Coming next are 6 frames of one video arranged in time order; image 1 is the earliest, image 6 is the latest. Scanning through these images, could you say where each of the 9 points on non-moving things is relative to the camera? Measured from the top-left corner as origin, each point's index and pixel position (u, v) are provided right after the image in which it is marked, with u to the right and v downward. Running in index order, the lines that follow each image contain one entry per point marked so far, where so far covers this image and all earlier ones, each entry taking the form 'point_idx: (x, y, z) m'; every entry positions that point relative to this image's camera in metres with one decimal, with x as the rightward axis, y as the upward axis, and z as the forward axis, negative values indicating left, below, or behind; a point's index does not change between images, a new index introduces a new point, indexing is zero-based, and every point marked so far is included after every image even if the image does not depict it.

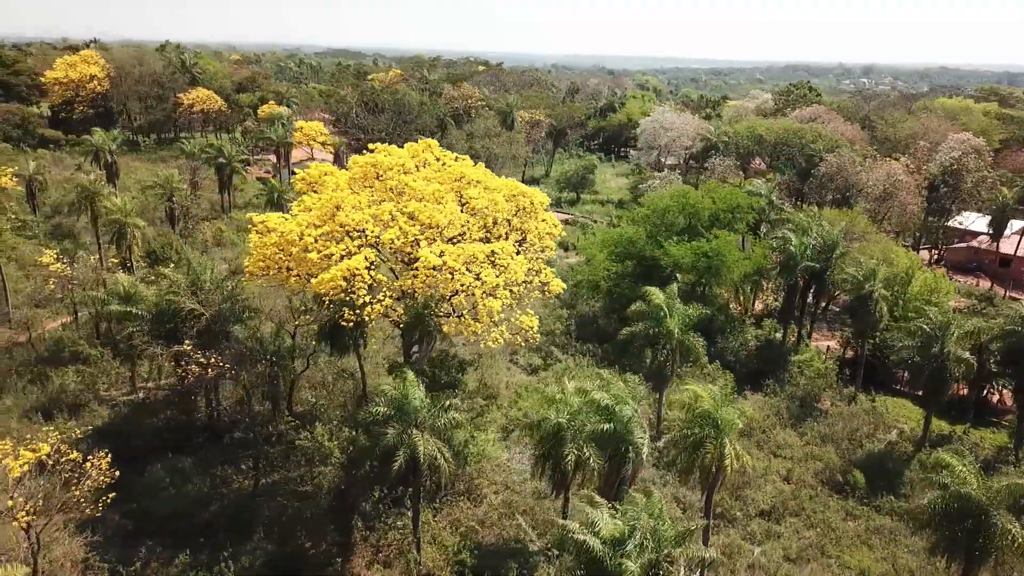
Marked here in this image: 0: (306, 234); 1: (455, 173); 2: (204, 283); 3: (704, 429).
0: (-5.4, +1.4, +16.2) m
1: (-1.7, +3.4, +18.0) m
2: (-9.4, +0.2, +18.5) m
3: (+4.6, -3.3, +14.4) m
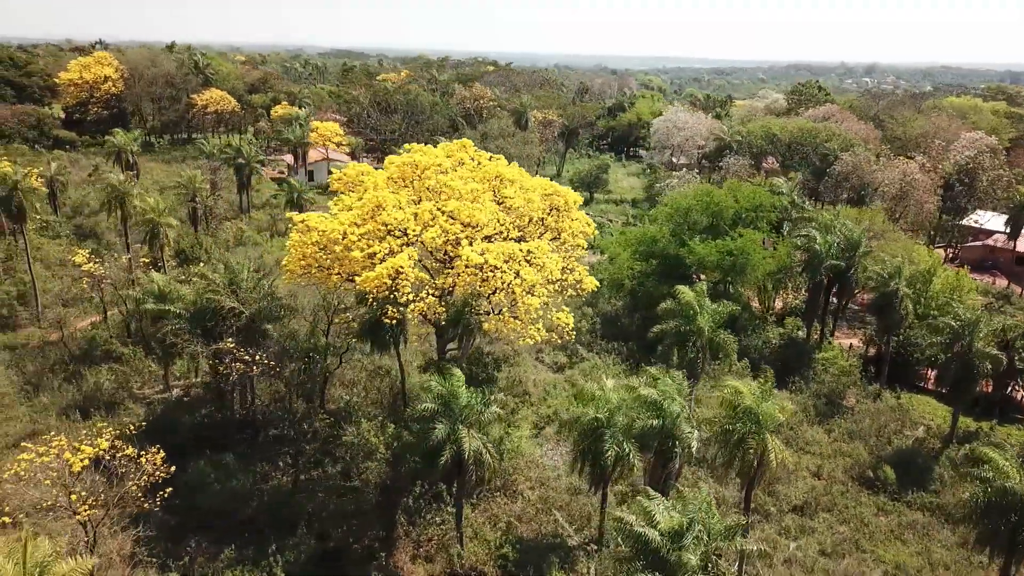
0: (-4.4, +1.5, +16.3) m
1: (-0.6, +3.5, +18.1) m
2: (-8.3, +0.2, +18.7) m
3: (+5.7, -3.3, +14.6) m
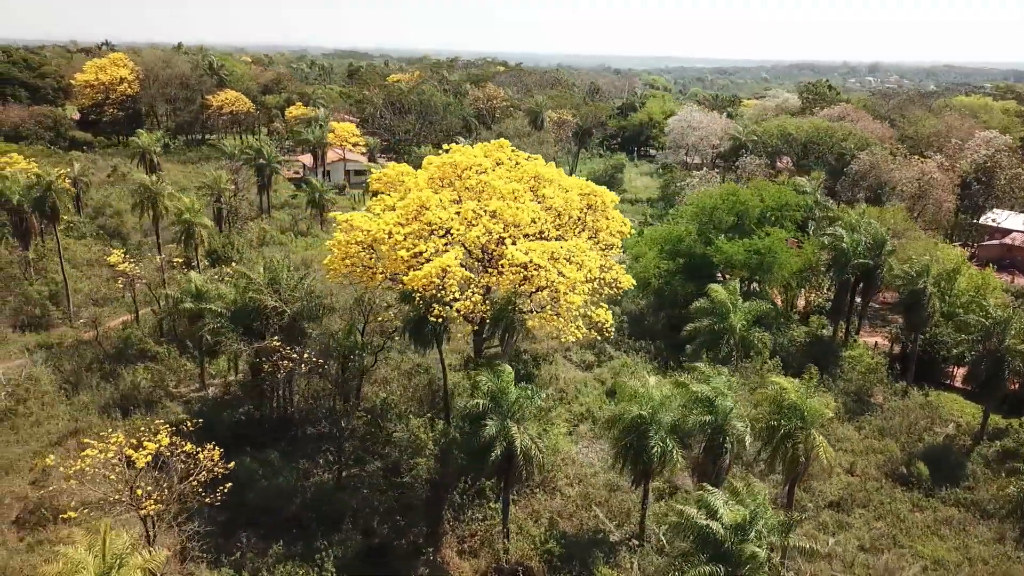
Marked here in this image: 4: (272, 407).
0: (-3.2, +1.5, +16.5) m
1: (+0.6, +3.5, +18.3) m
2: (-7.2, +0.2, +18.9) m
3: (+6.8, -3.2, +14.8) m
4: (-7.9, -3.9, +19.9) m
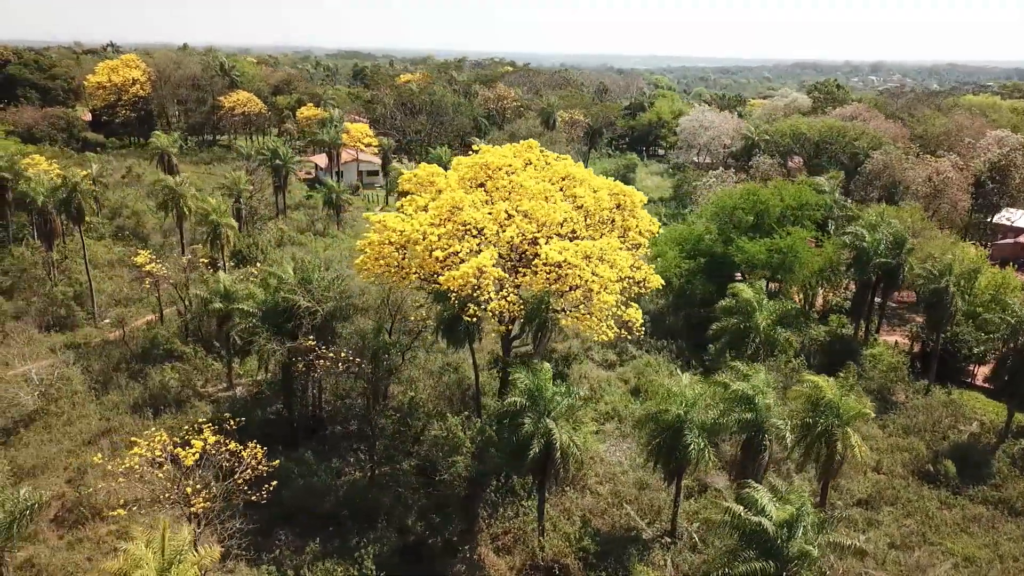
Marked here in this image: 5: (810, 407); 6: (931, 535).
0: (-2.3, +1.5, +16.7) m
1: (+1.5, +3.5, +18.4) m
2: (-6.2, +0.2, +19.0) m
3: (+7.7, -3.2, +14.9) m
4: (-7.0, -3.9, +20.1) m
5: (+7.5, -3.0, +15.2) m
6: (+12.0, -7.1, +17.3) m
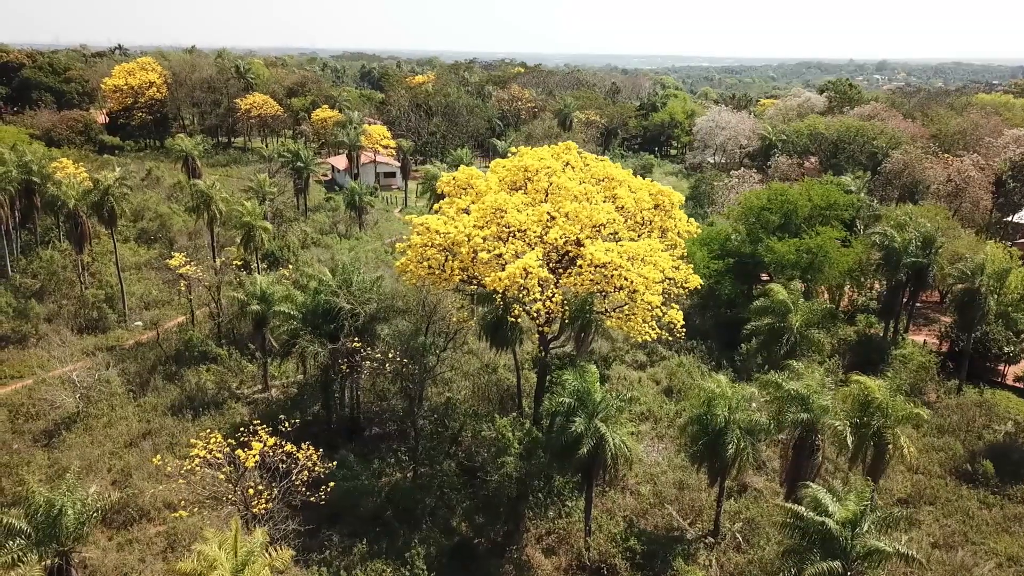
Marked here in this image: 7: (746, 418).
0: (-1.1, +1.5, +16.7) m
1: (+2.7, +3.5, +18.5) m
2: (-5.0, +0.2, +19.1) m
3: (+9.0, -3.2, +14.9) m
4: (-5.8, -4.0, +20.2) m
5: (+8.7, -3.0, +15.2) m
6: (+13.2, -7.1, +17.3) m
7: (+6.0, -3.3, +15.4) m
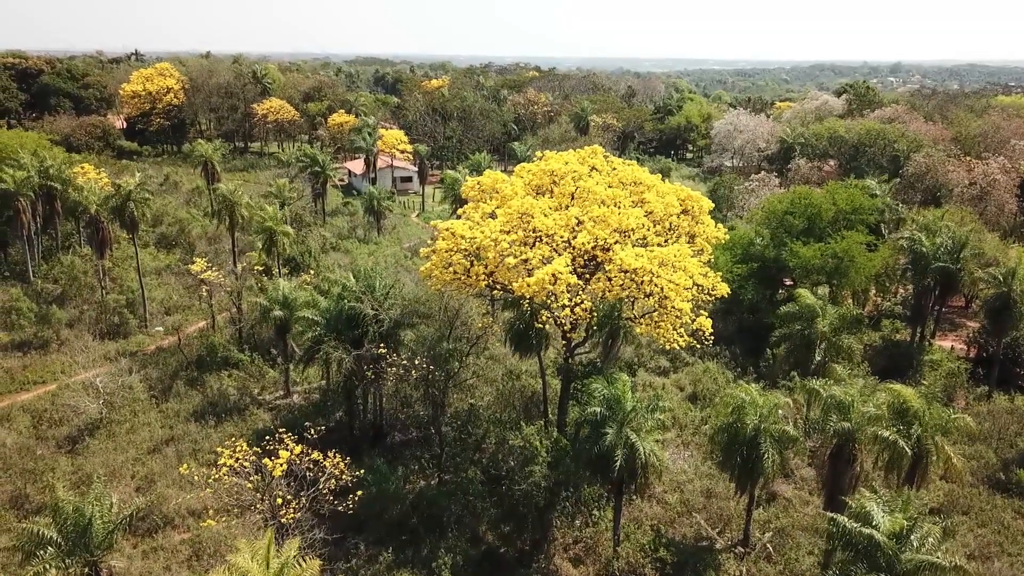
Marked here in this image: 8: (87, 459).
0: (-0.4, +1.3, +16.6) m
1: (+3.4, +3.3, +18.3) m
2: (-4.2, 0.0, +19.0) m
3: (+9.7, -3.3, +14.5) m
4: (-5.0, -4.2, +20.0) m
5: (+9.4, -3.2, +14.9) m
6: (+14.0, -7.2, +16.9) m
7: (+6.7, -3.5, +15.1) m
8: (-12.6, -5.1, +17.9) m
